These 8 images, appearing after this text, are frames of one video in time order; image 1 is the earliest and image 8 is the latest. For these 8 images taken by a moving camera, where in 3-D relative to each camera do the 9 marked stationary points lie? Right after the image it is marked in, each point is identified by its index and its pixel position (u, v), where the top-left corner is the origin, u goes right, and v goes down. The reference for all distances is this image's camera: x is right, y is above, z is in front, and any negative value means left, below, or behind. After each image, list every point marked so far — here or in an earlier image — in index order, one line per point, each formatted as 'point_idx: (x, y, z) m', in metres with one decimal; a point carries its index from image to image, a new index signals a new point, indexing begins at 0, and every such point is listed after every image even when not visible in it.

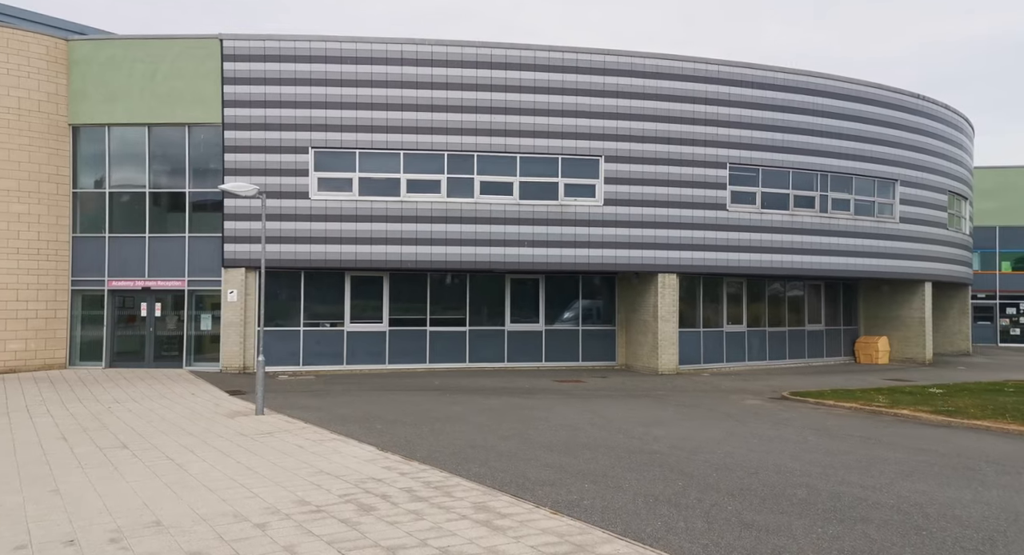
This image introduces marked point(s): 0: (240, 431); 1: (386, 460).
0: (-4.1, -2.3, +12.4) m
1: (-1.4, -2.0, +9.1) m
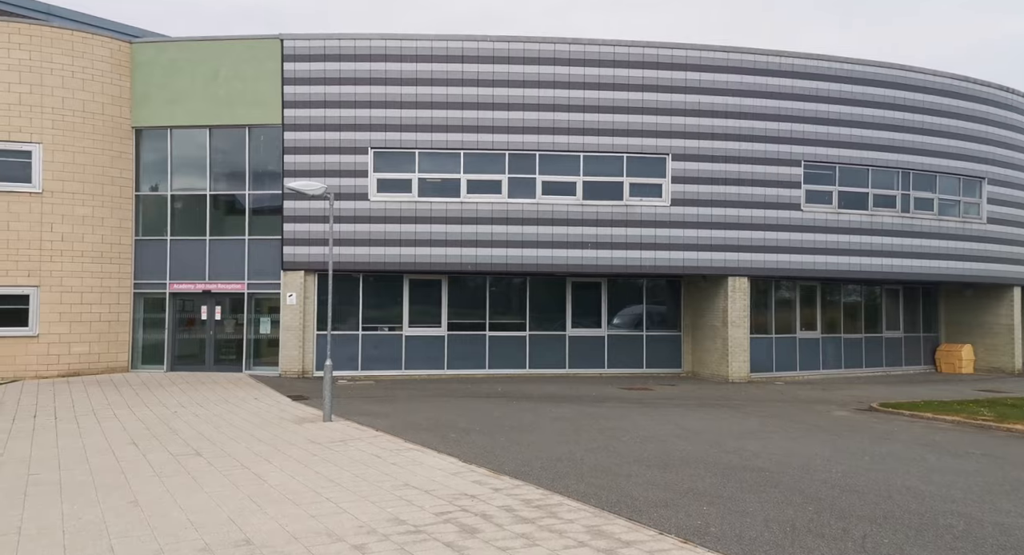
0: (-3.0, -2.4, +12.0) m
1: (-0.4, -2.1, +8.6) m
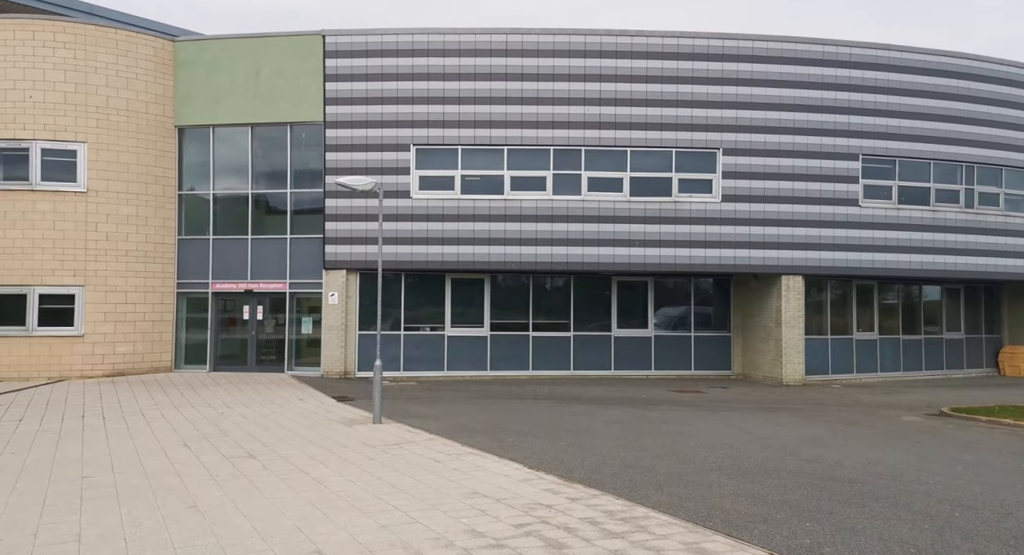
0: (-2.1, -2.3, +11.7) m
1: (+0.3, -2.0, +8.2) m
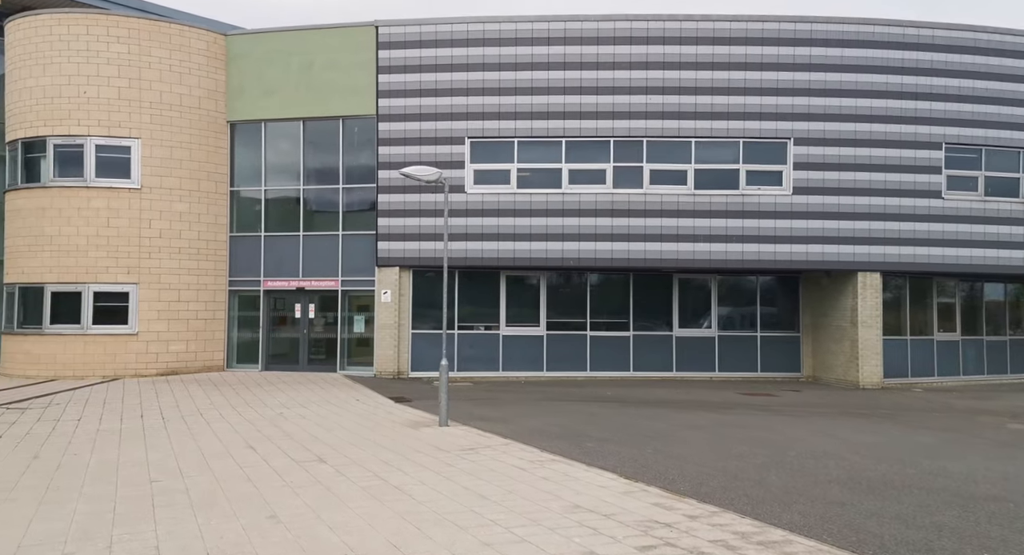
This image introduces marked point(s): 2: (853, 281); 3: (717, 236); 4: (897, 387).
0: (-1.0, -2.3, +11.1) m
1: (+1.3, -2.0, +7.5) m
2: (+8.2, -0.1, +19.6) m
3: (+5.1, +1.0, +20.1) m
4: (+9.1, -2.6, +19.4) m
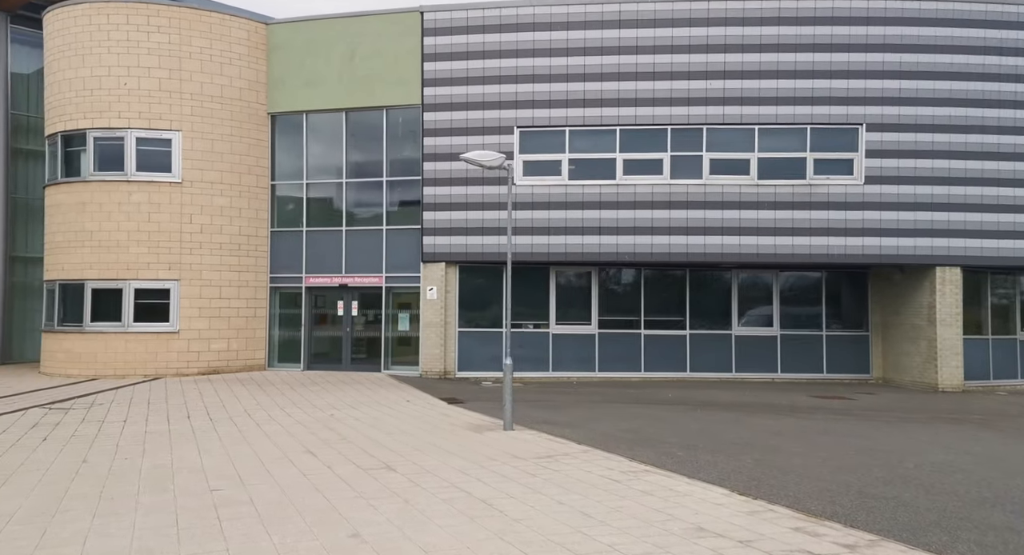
0: (0.0, -2.2, +10.2) m
1: (+2.1, -1.9, +6.5) m
2: (+9.5, 0.0, +18.5) m
3: (+6.3, +1.1, +19.0) m
4: (+10.4, -2.5, +18.3) m
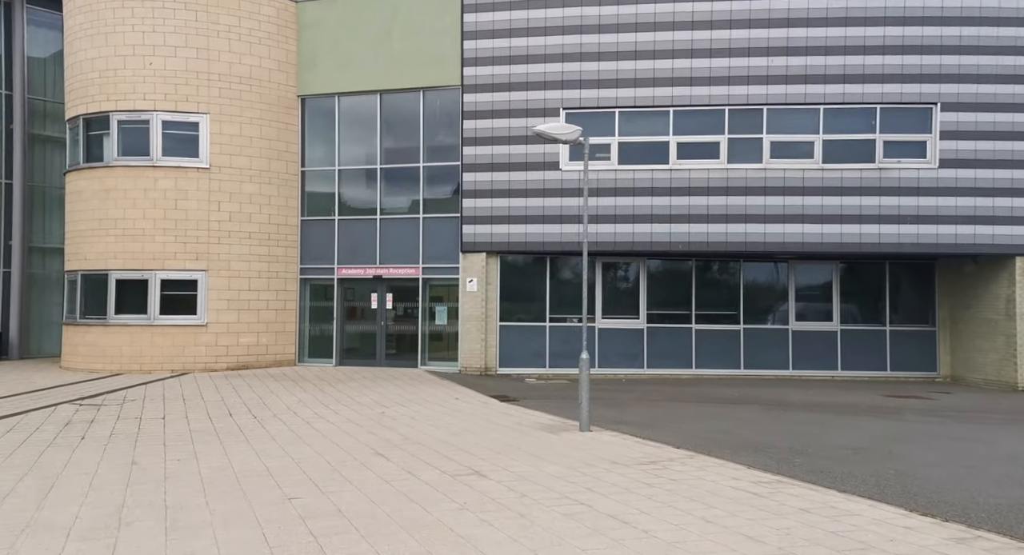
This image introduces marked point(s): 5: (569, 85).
0: (+1.1, -2.0, +9.2) m
1: (+3.2, -1.7, +5.5) m
2: (+10.6, +0.2, +17.4) m
3: (+7.4, +1.3, +18.0) m
4: (+11.5, -2.3, +17.2) m
5: (+1.4, +4.5, +19.2) m
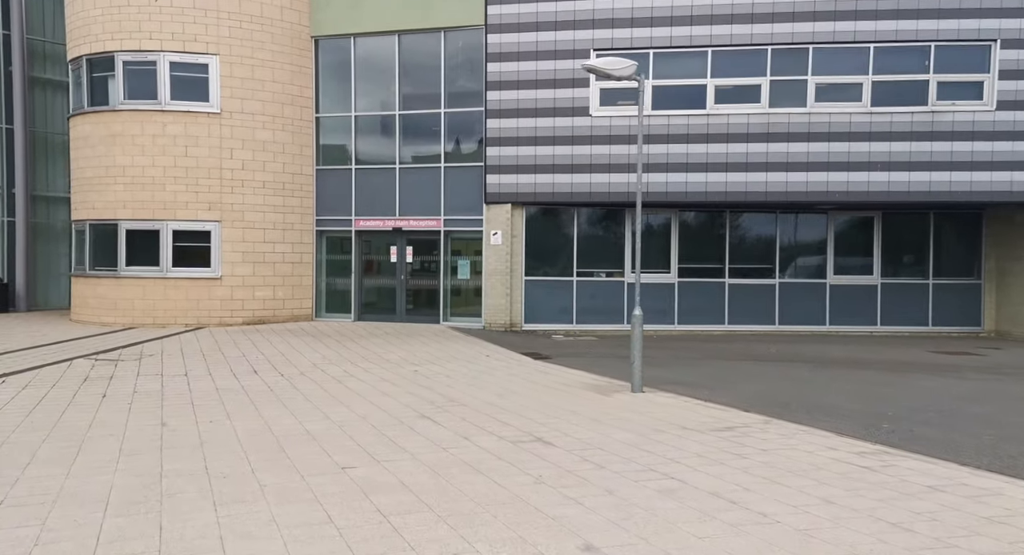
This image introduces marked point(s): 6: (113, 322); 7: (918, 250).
0: (+1.7, -1.5, +8.5) m
1: (+3.9, -1.4, +4.8) m
2: (+11.2, +1.1, +16.6) m
3: (+8.1, +2.3, +17.0) m
4: (+12.1, -1.4, +16.5) m
5: (+2.1, +5.5, +18.1) m
6: (-9.3, -1.0, +18.9) m
7: (+9.6, +0.6, +19.3) m
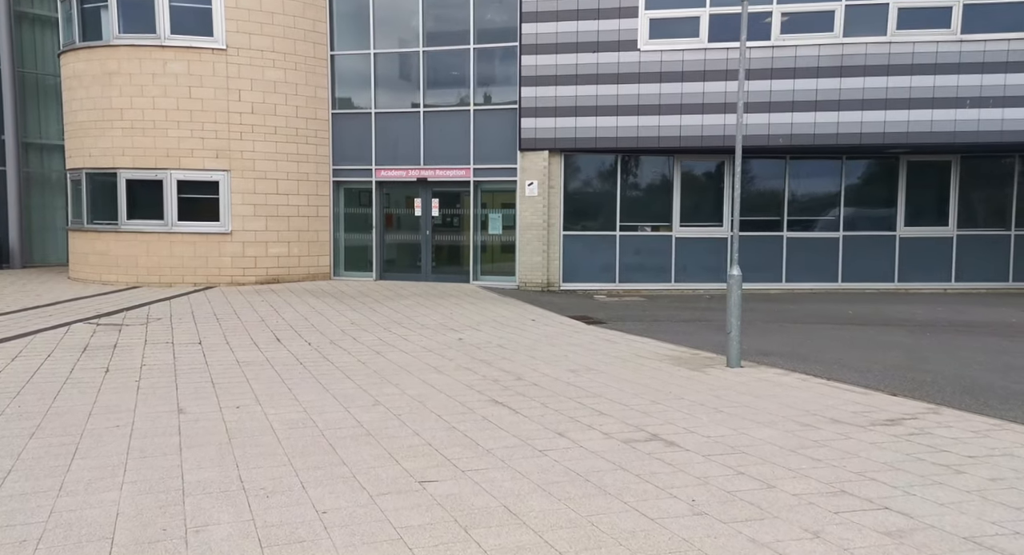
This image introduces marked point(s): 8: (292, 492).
0: (+2.5, -1.1, +6.8) m
1: (+4.7, -1.2, +3.1) m
2: (+12.0, +2.0, +14.7) m
3: (+8.9, +3.2, +15.1) m
4: (+13.0, -0.5, +14.8) m
5: (+2.9, +6.5, +16.0) m
6: (-8.4, -0.1, +17.2) m
7: (+10.4, +1.6, +17.4) m
8: (-1.4, -1.3, +5.0) m
